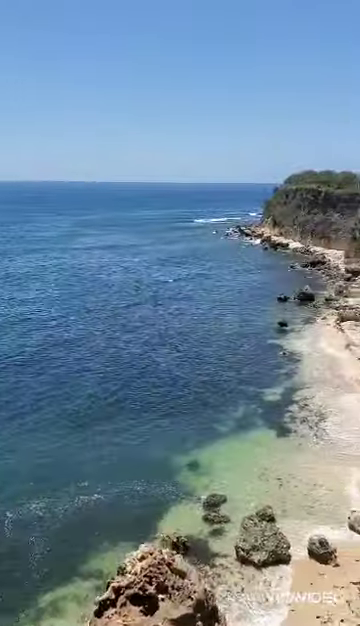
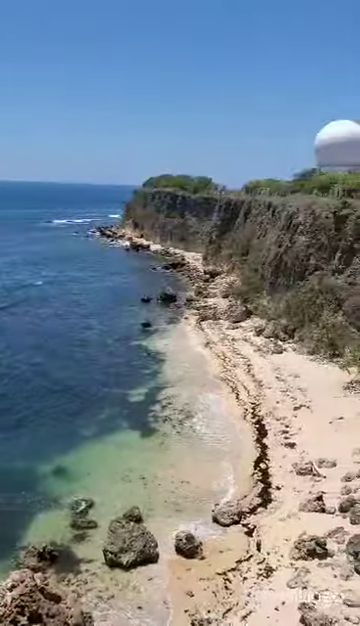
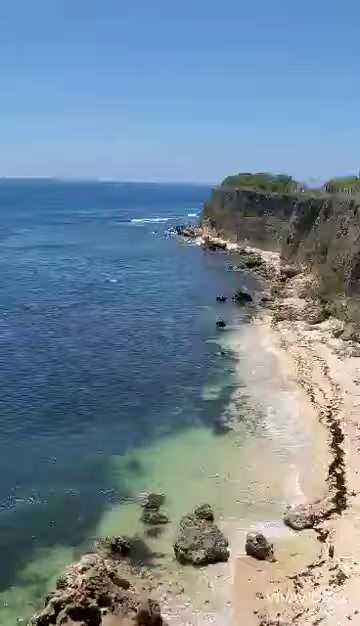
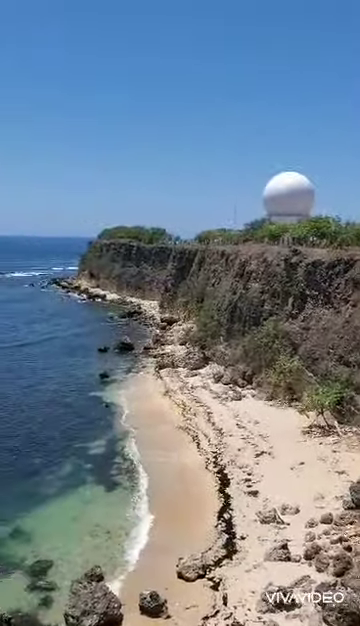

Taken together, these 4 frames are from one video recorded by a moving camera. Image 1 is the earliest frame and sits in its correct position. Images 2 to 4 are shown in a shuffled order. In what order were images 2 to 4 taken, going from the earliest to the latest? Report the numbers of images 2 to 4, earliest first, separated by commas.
3, 2, 4
